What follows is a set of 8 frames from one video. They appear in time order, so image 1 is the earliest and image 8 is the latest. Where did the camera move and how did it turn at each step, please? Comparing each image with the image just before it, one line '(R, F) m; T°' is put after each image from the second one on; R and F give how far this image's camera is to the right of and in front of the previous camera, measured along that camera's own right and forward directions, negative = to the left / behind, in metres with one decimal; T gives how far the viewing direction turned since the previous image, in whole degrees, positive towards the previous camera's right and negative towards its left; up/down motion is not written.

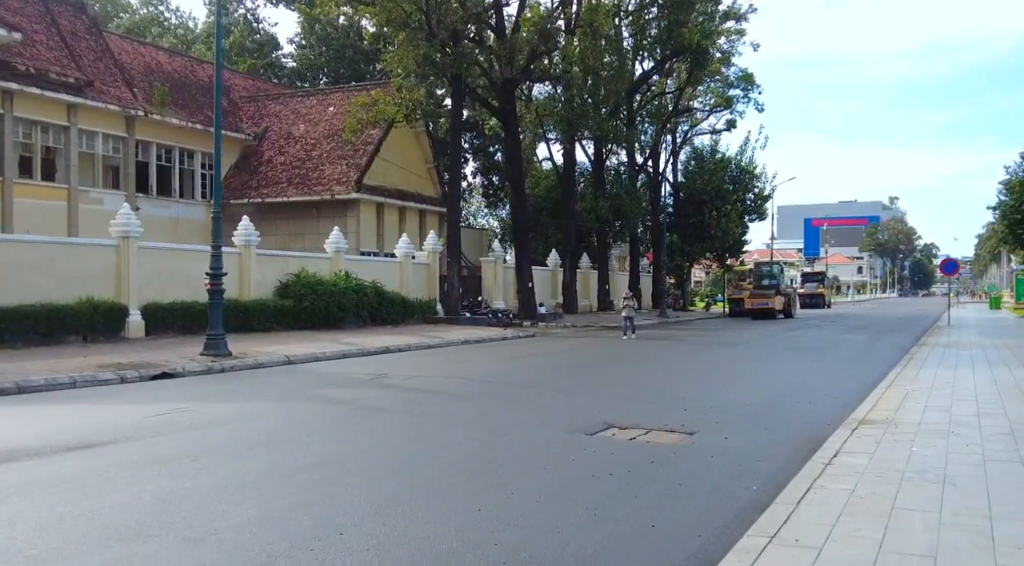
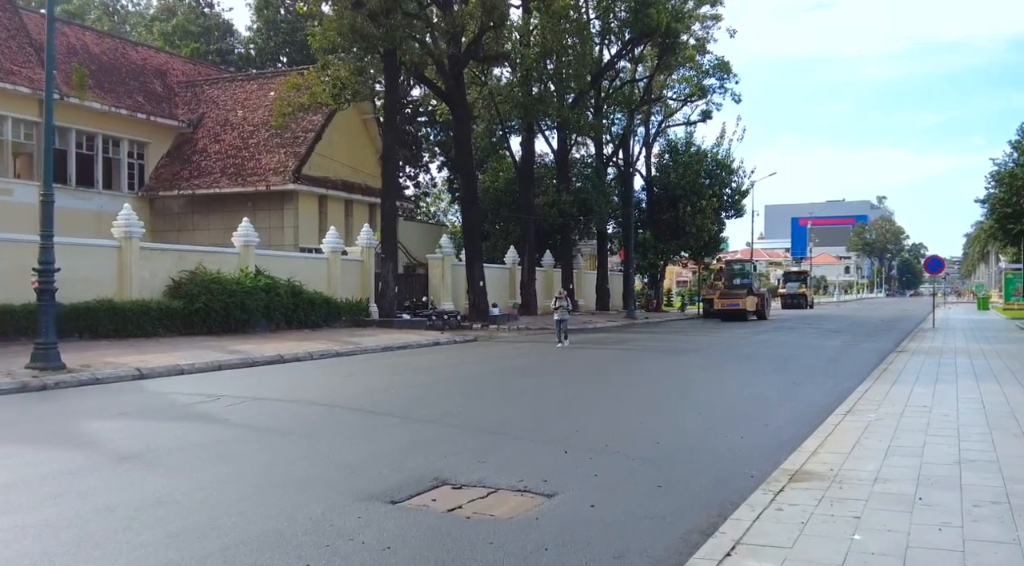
(+1.6, +2.7) m; +1°
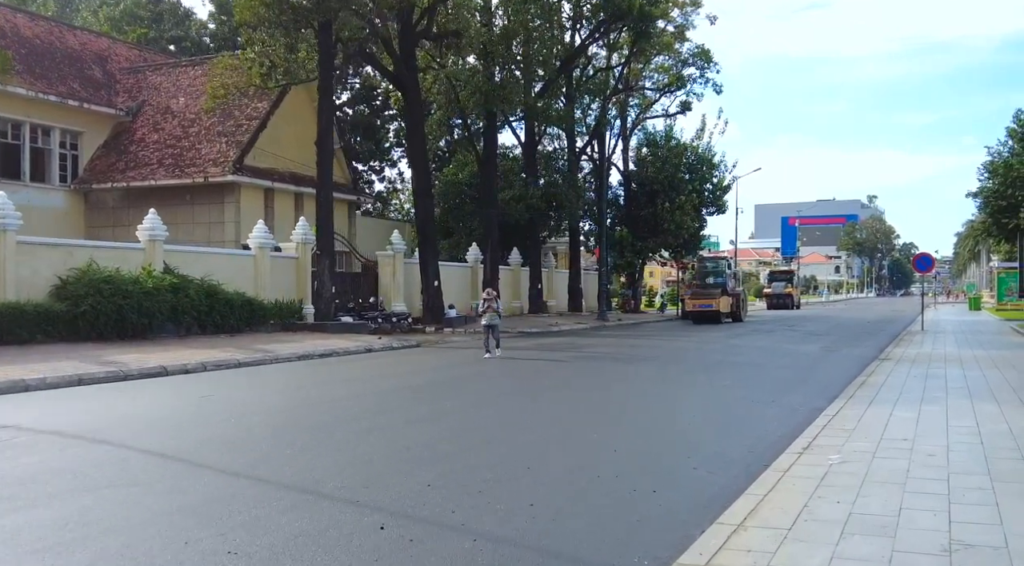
(+1.3, +2.3) m; +1°
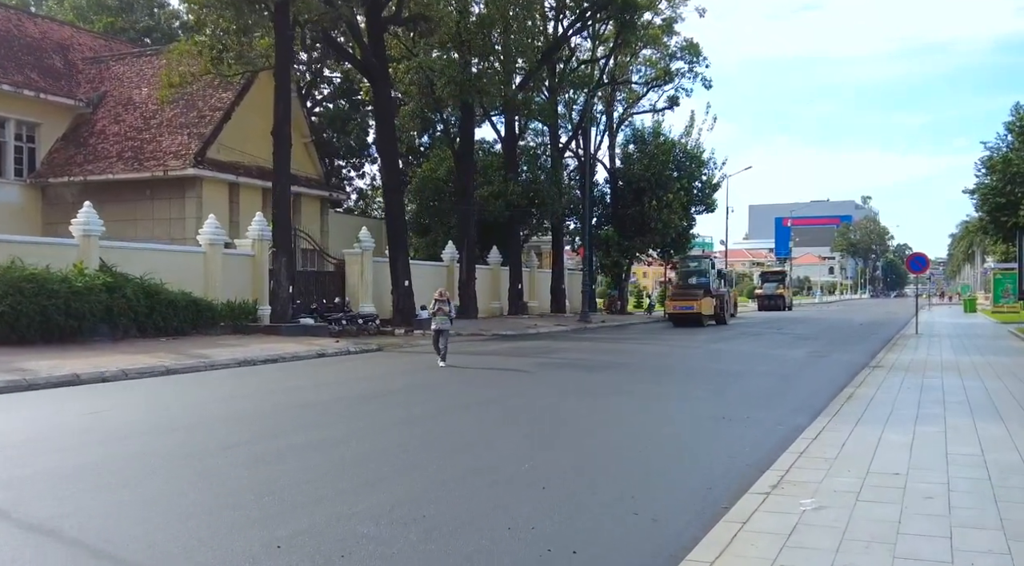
(+0.7, +1.4) m; 0°
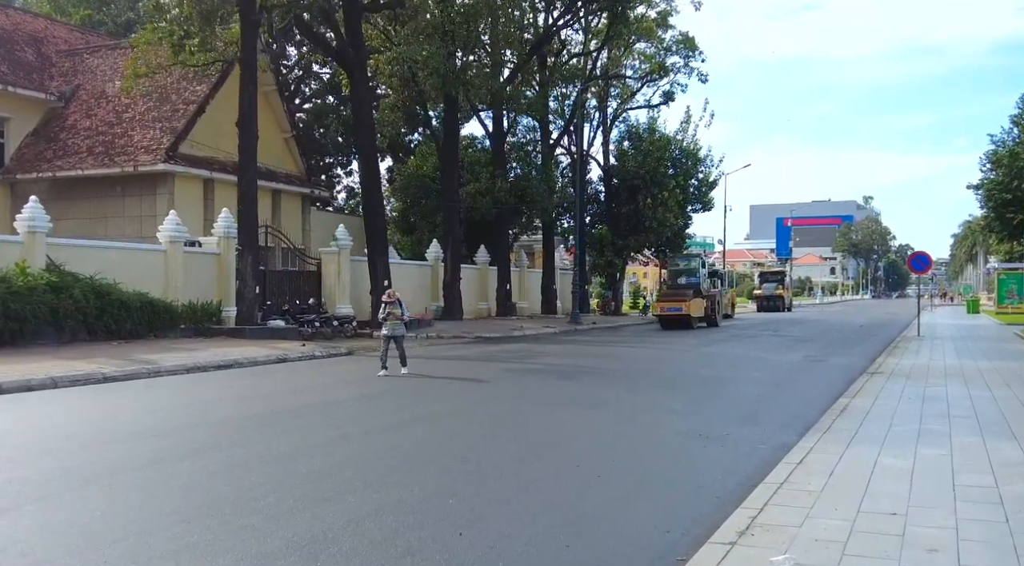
(+0.6, +1.1) m; 0°
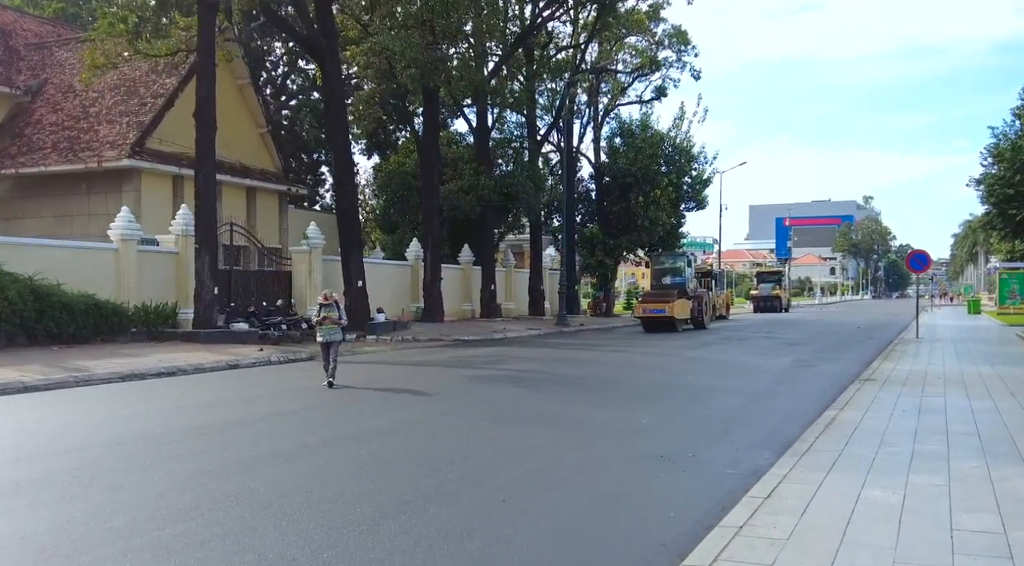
(+0.6, +1.1) m; 0°
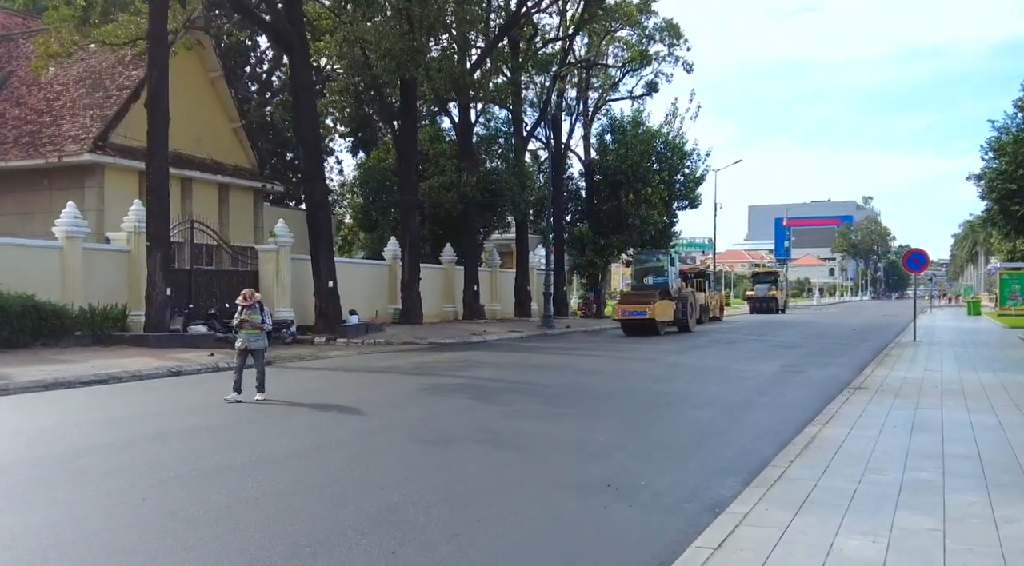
(+0.6, +1.1) m; 0°
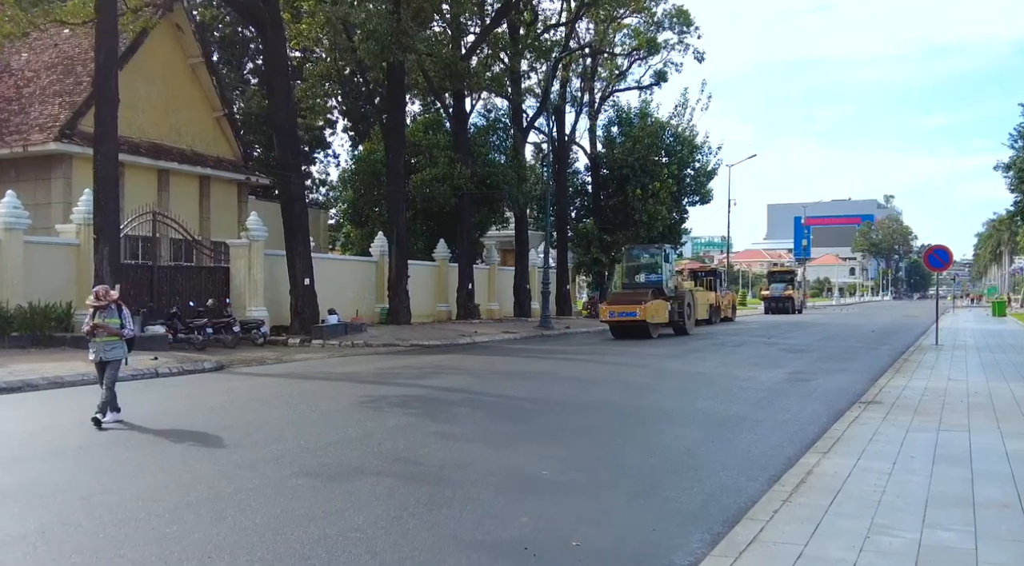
(+0.8, +1.6) m; -1°
